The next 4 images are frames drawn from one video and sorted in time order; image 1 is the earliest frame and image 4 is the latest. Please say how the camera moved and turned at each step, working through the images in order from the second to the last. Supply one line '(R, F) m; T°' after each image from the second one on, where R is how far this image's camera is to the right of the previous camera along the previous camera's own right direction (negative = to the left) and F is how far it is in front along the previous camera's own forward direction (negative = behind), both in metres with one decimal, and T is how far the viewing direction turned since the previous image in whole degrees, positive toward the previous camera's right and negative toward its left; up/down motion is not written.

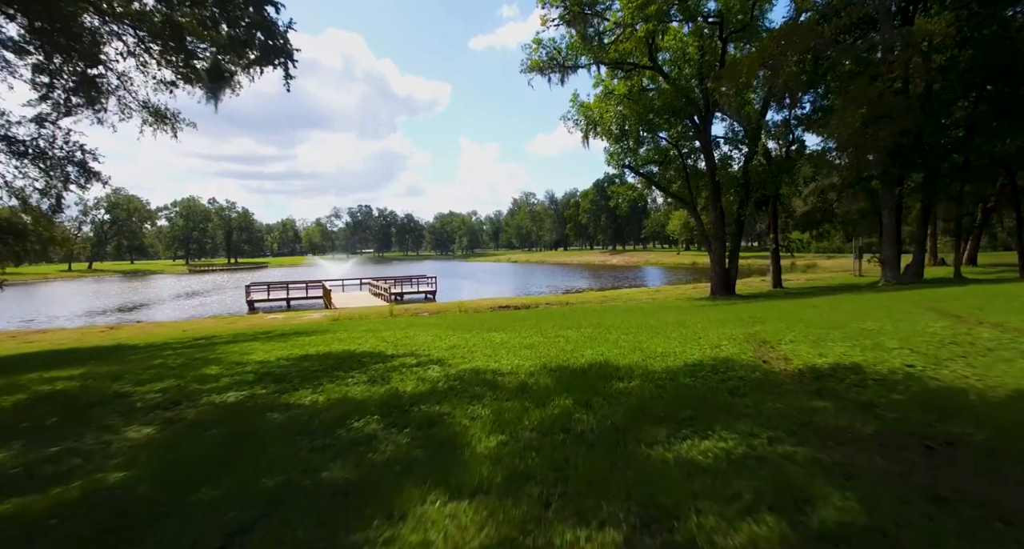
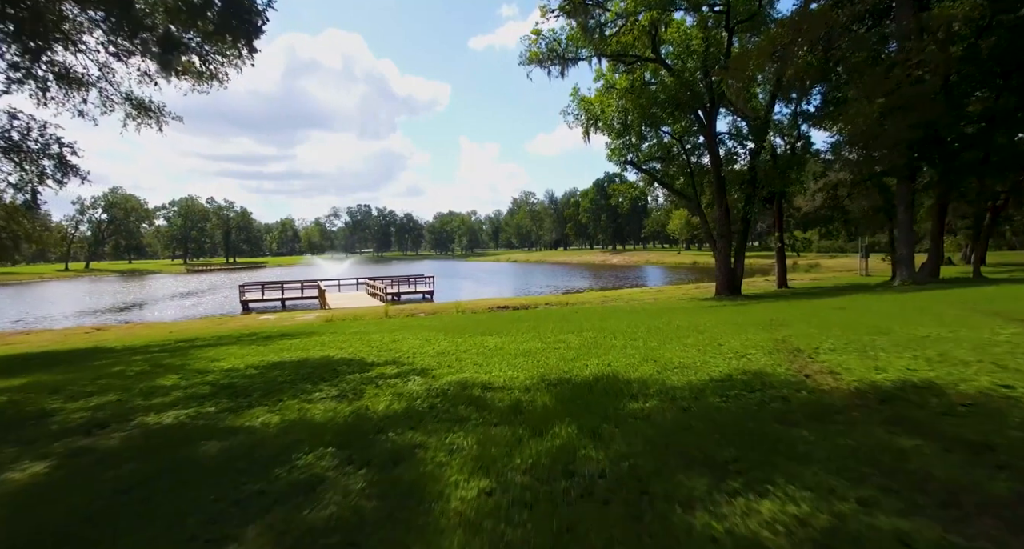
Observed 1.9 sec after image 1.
(+0.1, +1.0) m; 0°
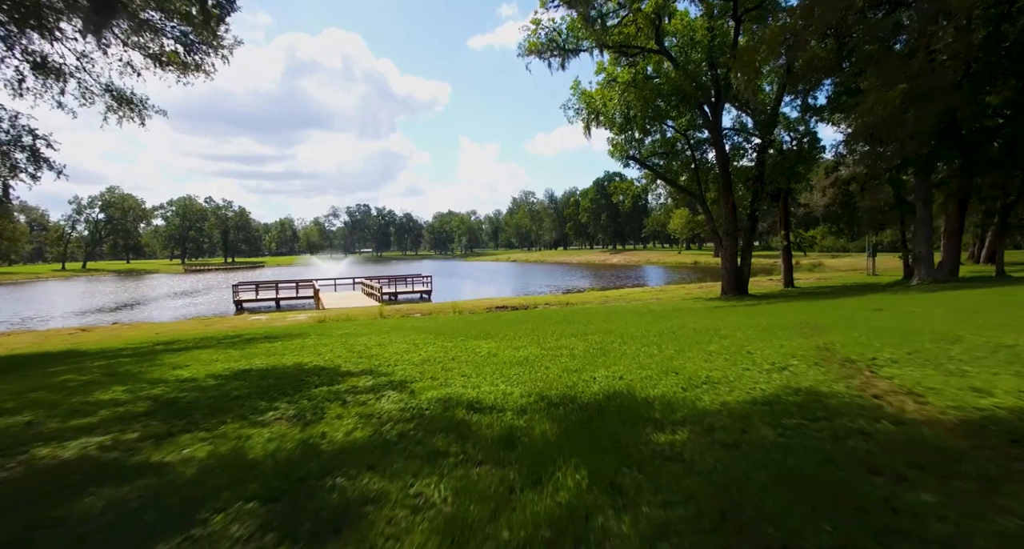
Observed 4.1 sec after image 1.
(+0.1, +1.1) m; 0°
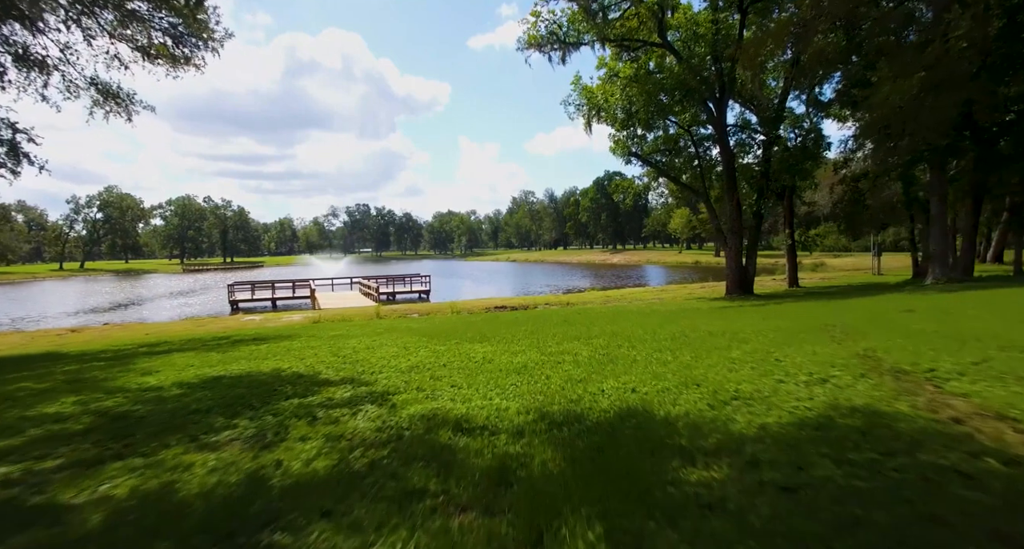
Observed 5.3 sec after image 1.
(0.0, +0.8) m; 0°
